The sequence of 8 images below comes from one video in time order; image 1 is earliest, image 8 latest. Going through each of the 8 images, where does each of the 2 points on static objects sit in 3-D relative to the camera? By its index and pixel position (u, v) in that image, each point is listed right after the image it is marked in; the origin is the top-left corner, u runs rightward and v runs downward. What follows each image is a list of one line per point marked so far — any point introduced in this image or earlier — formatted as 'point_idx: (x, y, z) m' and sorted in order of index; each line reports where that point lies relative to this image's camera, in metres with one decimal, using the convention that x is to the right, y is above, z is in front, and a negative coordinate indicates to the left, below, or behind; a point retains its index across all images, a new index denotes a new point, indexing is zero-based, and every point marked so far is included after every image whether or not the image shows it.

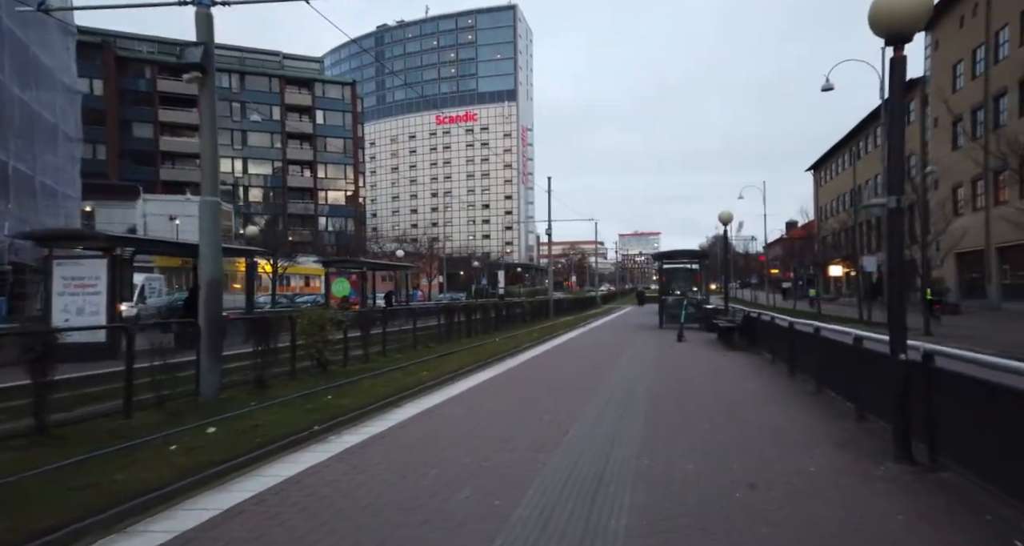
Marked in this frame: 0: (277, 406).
0: (-3.9, -2.2, +8.6) m
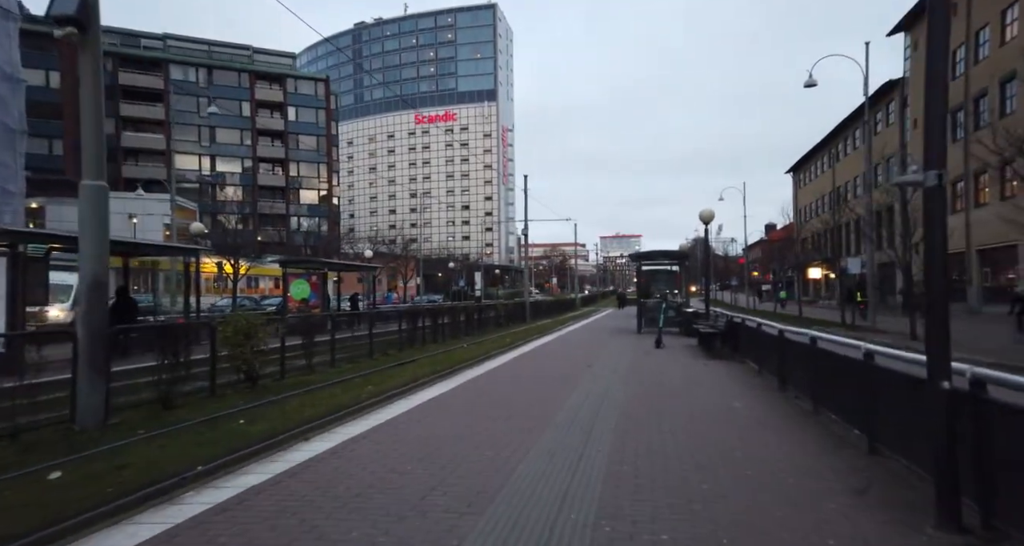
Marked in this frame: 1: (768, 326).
0: (-4.6, -2.2, +7.1) m
1: (+5.4, -1.1, +11.3) m
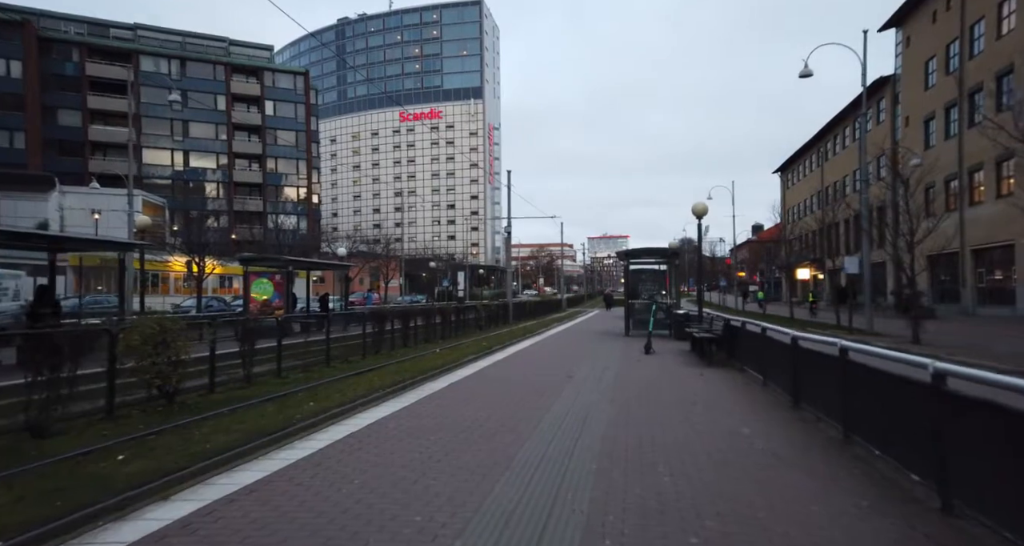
0: (-5.1, -2.1, +5.4) m
1: (+4.8, -1.0, +9.8) m
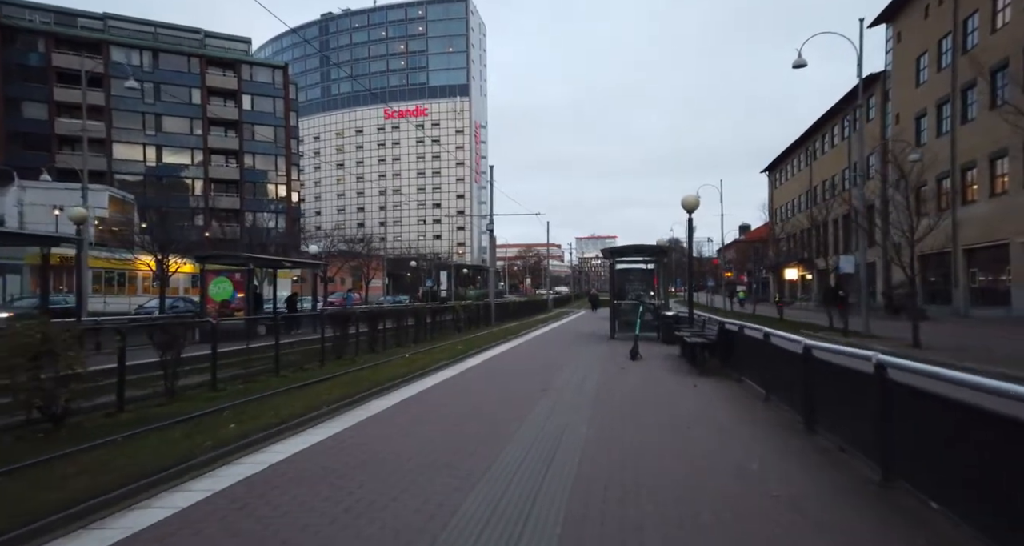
0: (-5.6, -2.1, +3.9) m
1: (+4.2, -1.0, +8.5) m
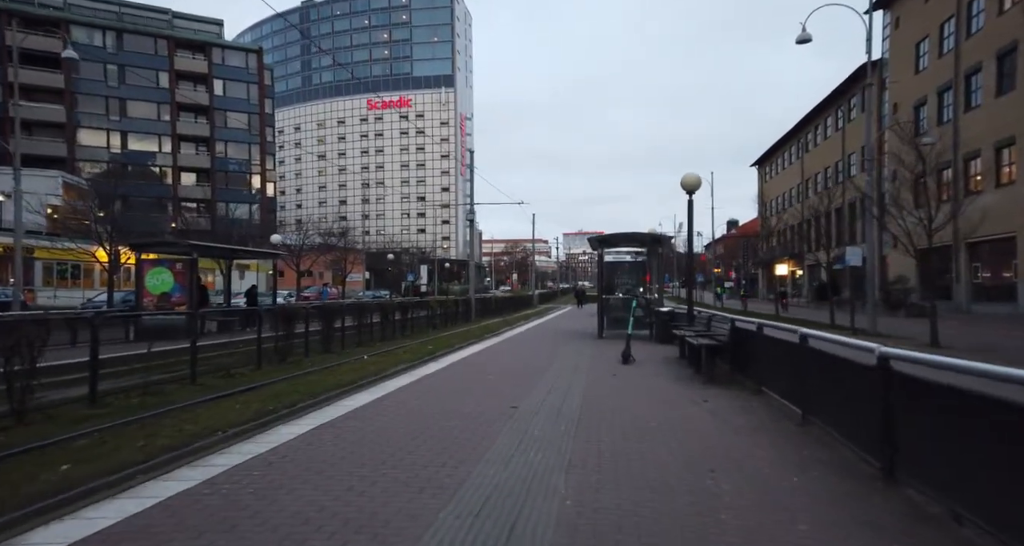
0: (-6.0, -1.9, +1.7) m
1: (+3.7, -0.8, +6.5) m
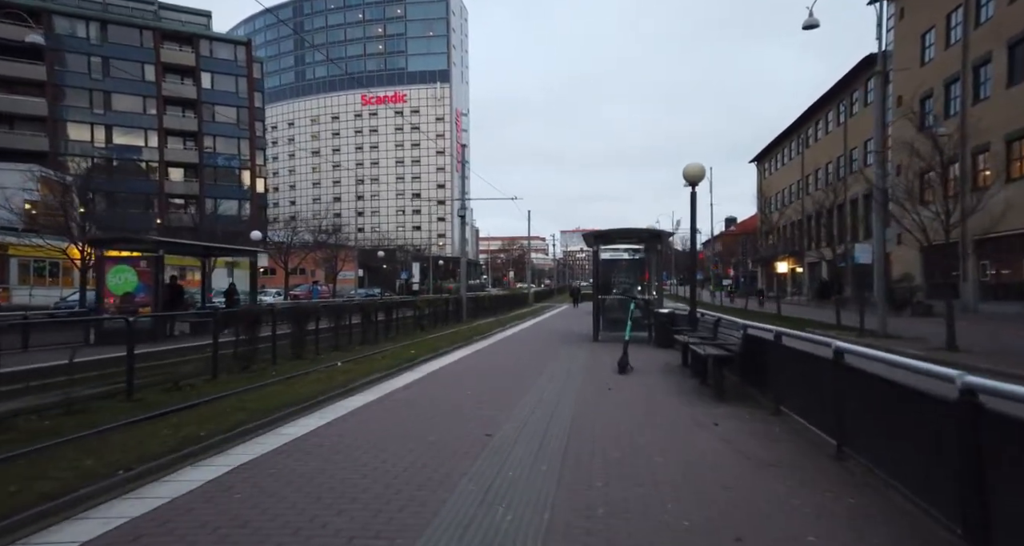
0: (-6.2, -1.9, +0.5) m
1: (+3.4, -0.8, +5.3) m
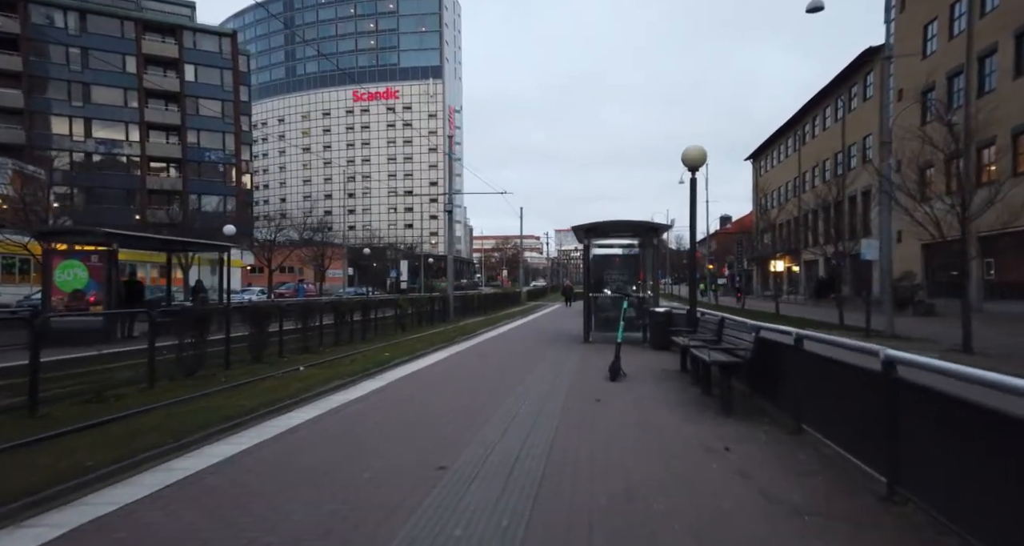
0: (-6.5, -1.8, -0.9) m
1: (+3.1, -0.7, +4.1) m
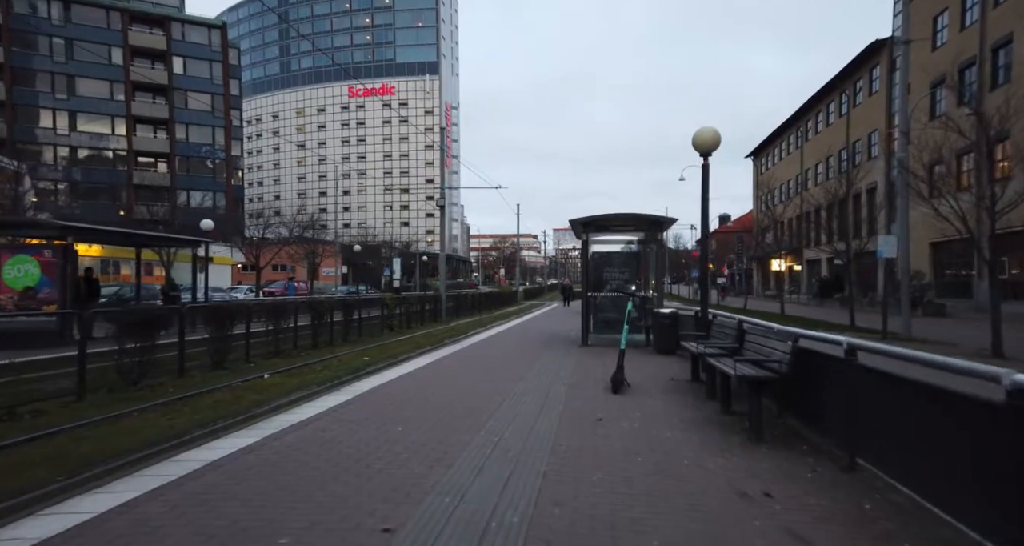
0: (-6.7, -1.7, -2.1) m
1: (+2.9, -0.7, +2.9) m
